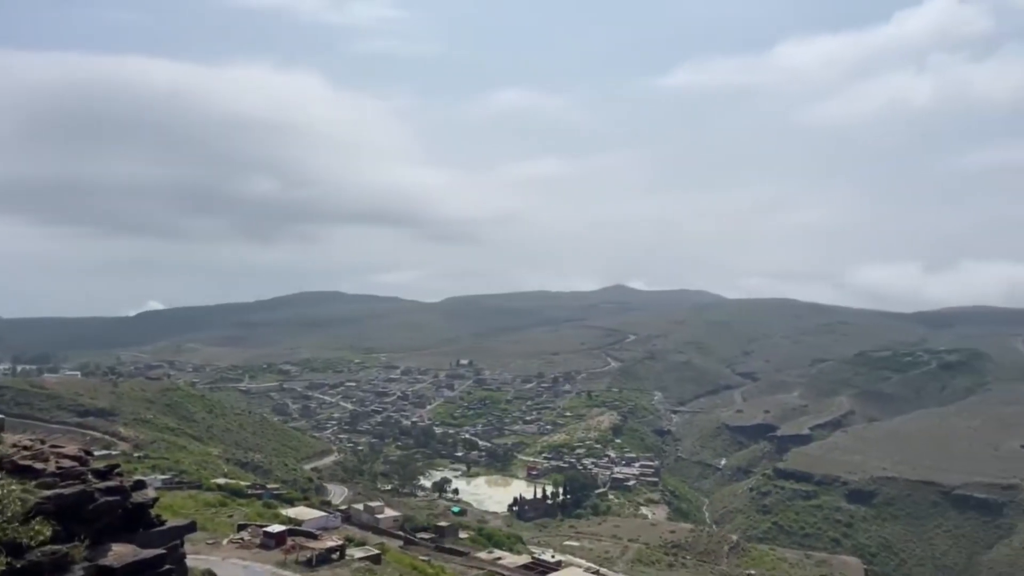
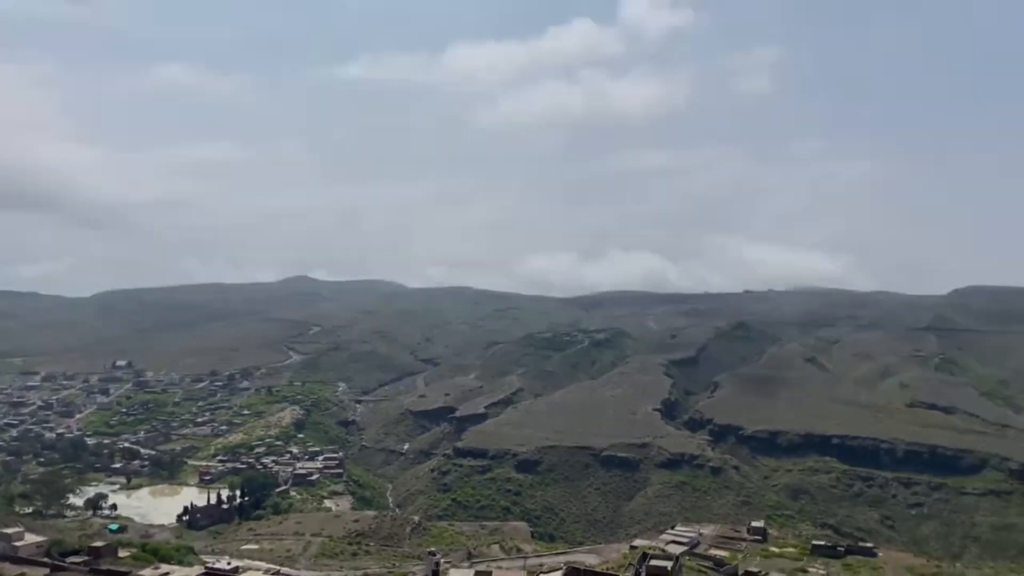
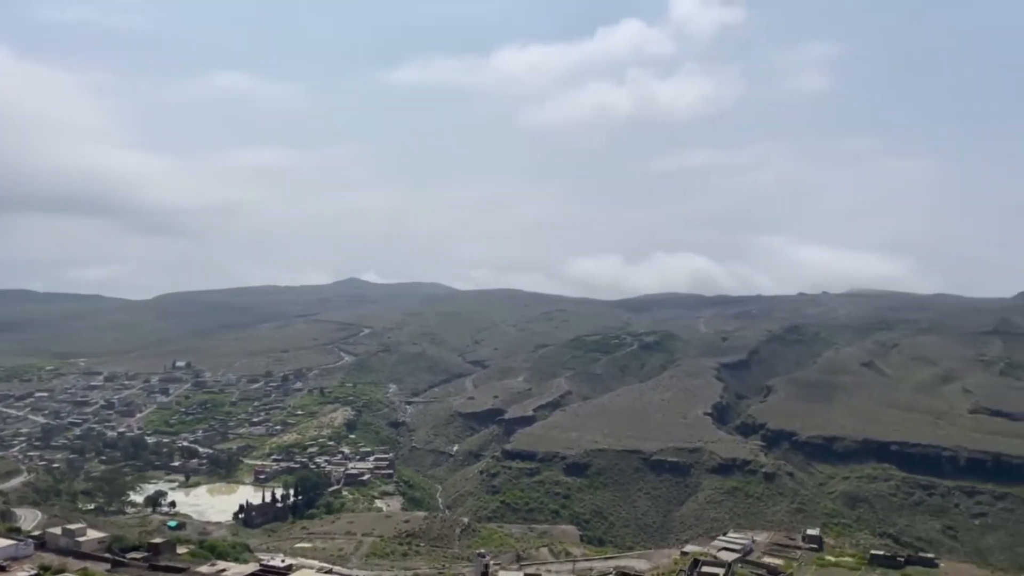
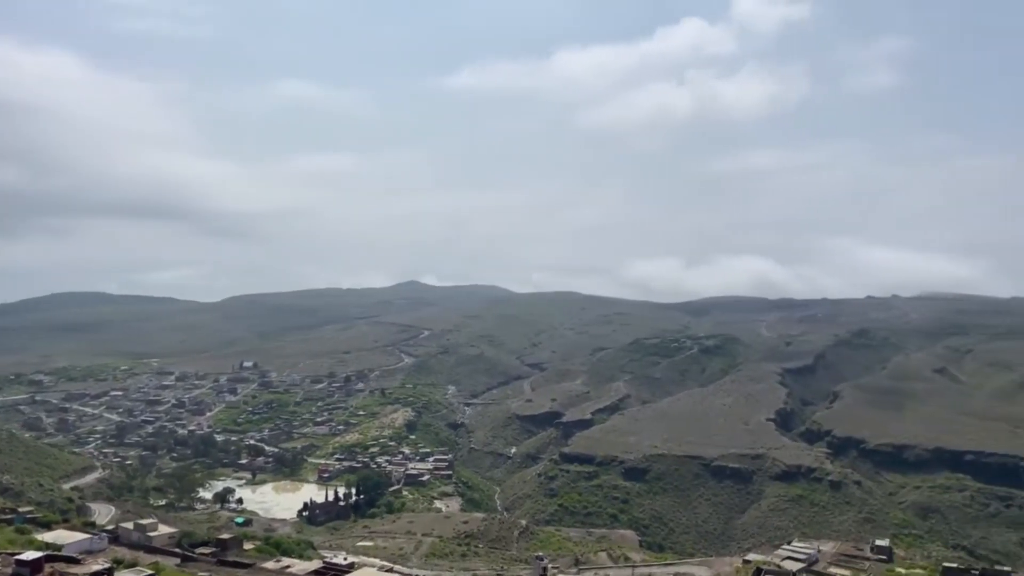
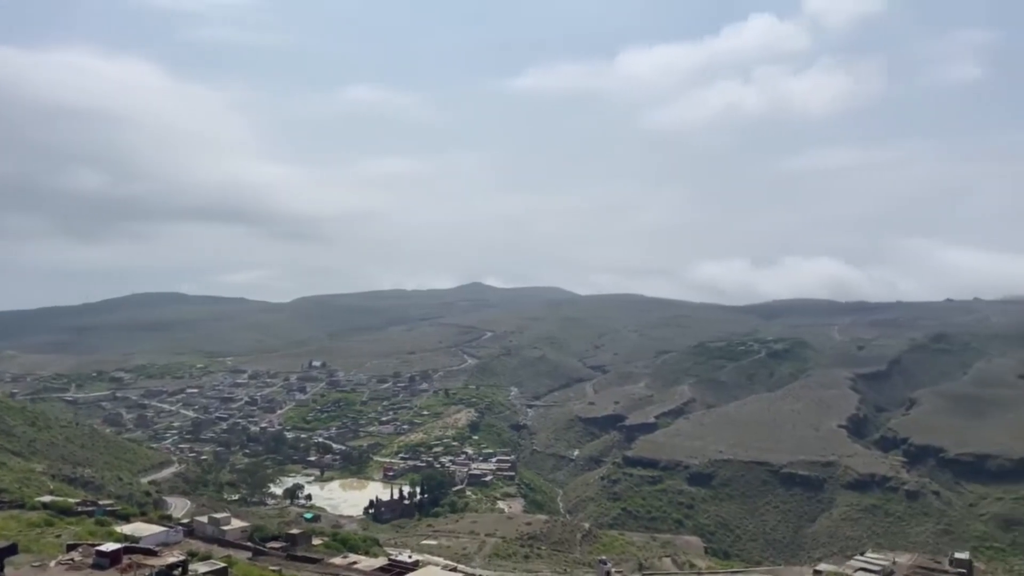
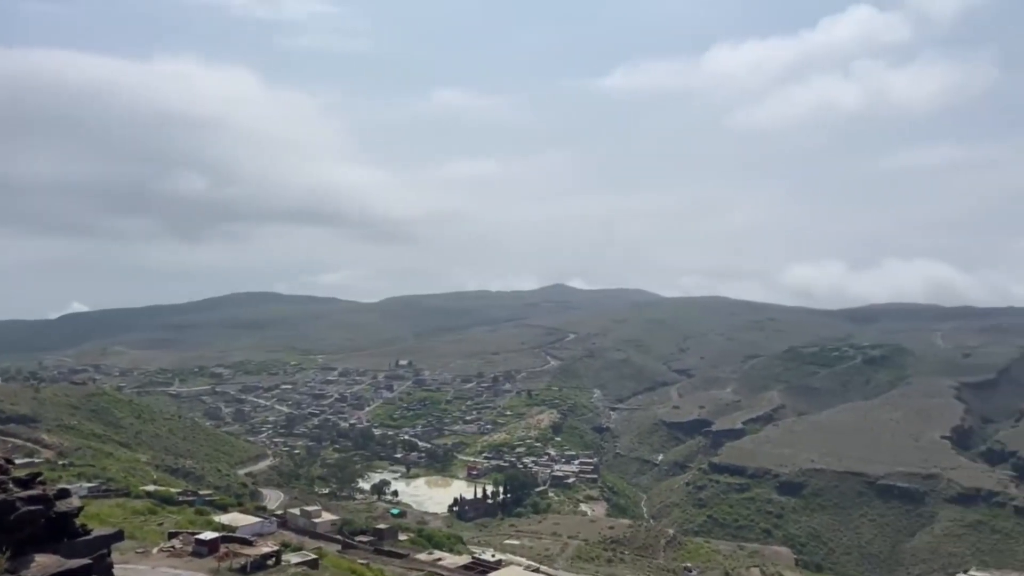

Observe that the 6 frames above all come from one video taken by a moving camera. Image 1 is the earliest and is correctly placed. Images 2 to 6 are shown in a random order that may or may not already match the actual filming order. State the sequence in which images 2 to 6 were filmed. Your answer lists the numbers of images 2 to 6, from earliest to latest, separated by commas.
6, 5, 4, 3, 2
